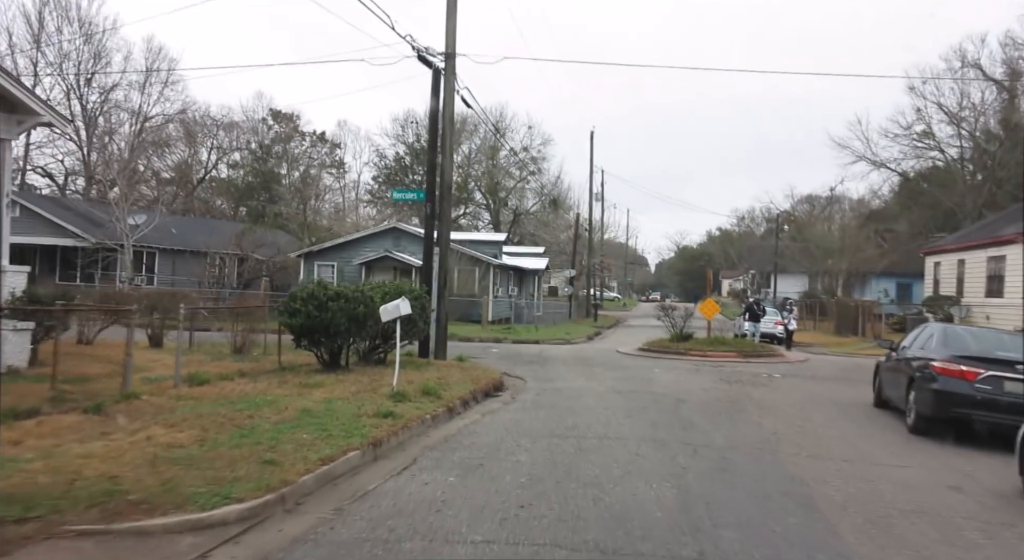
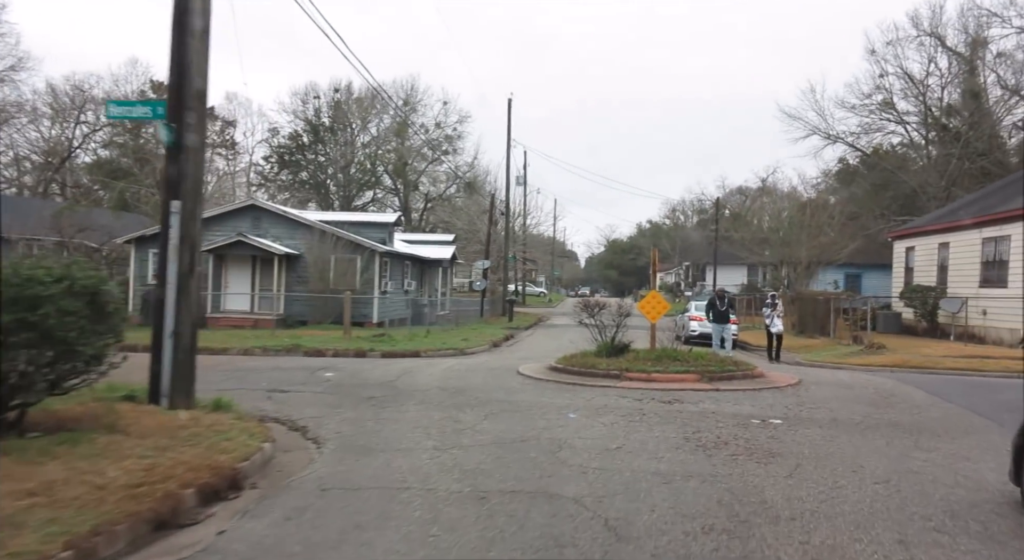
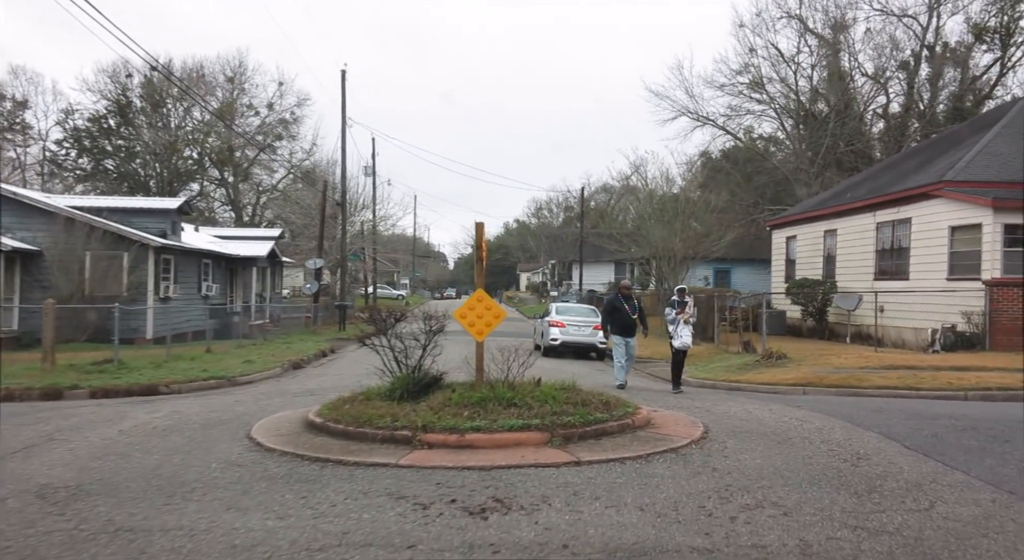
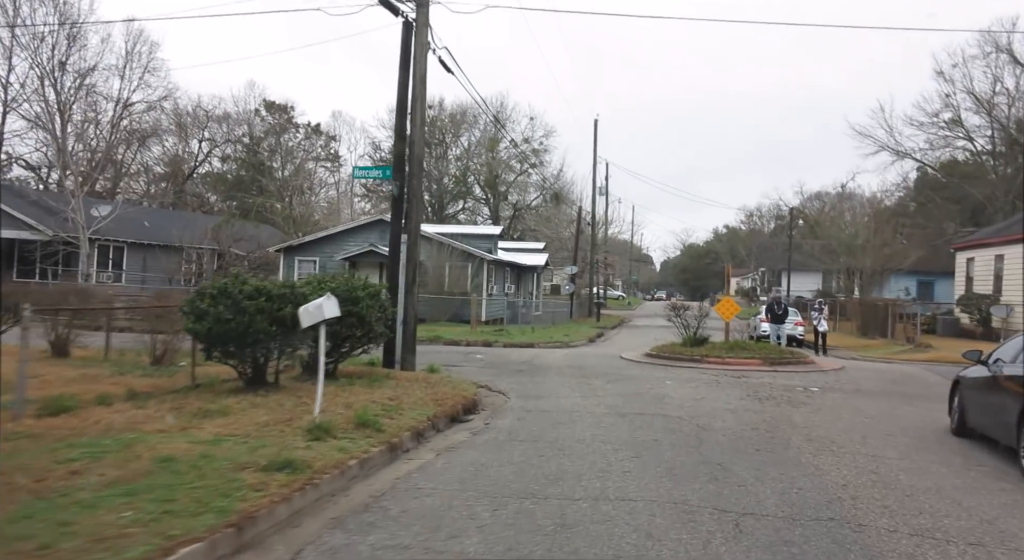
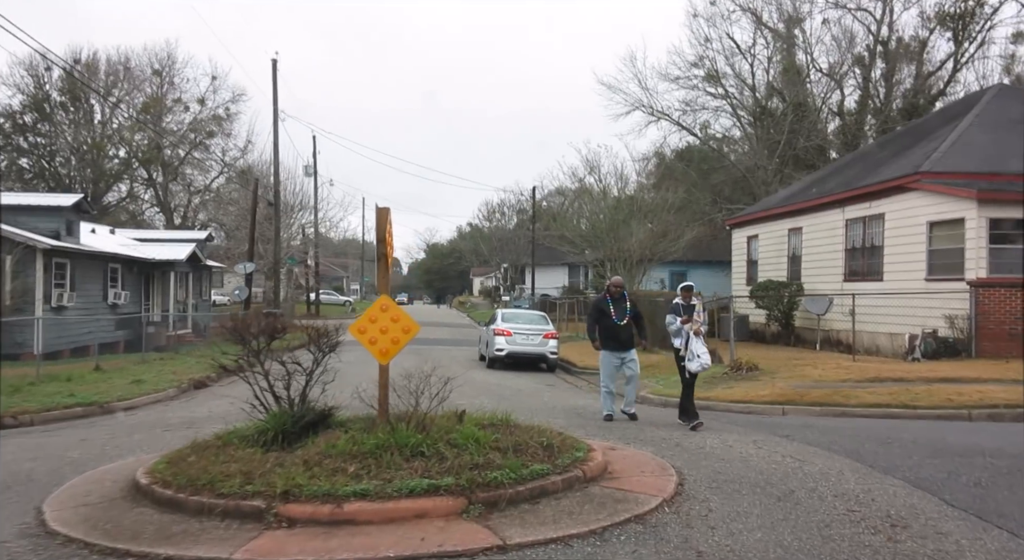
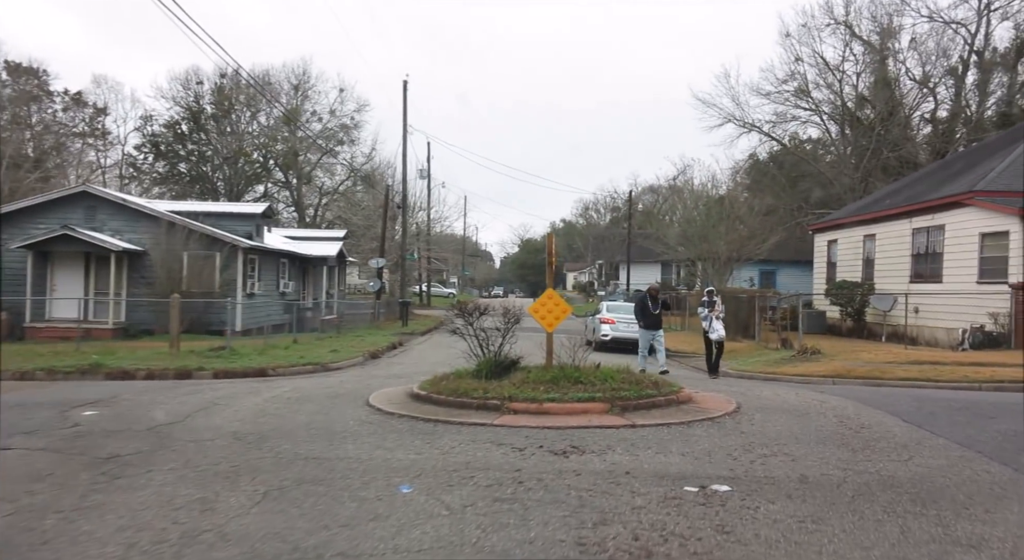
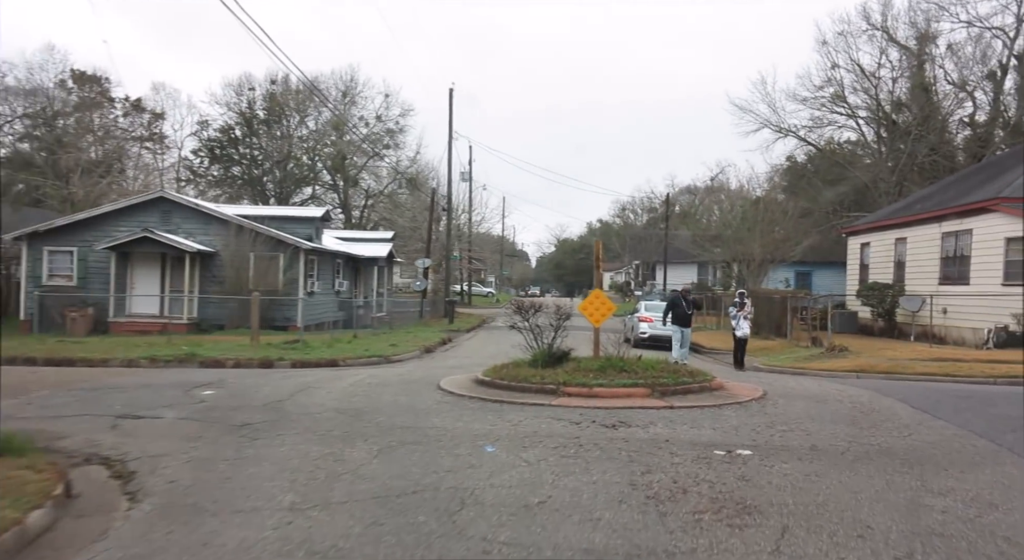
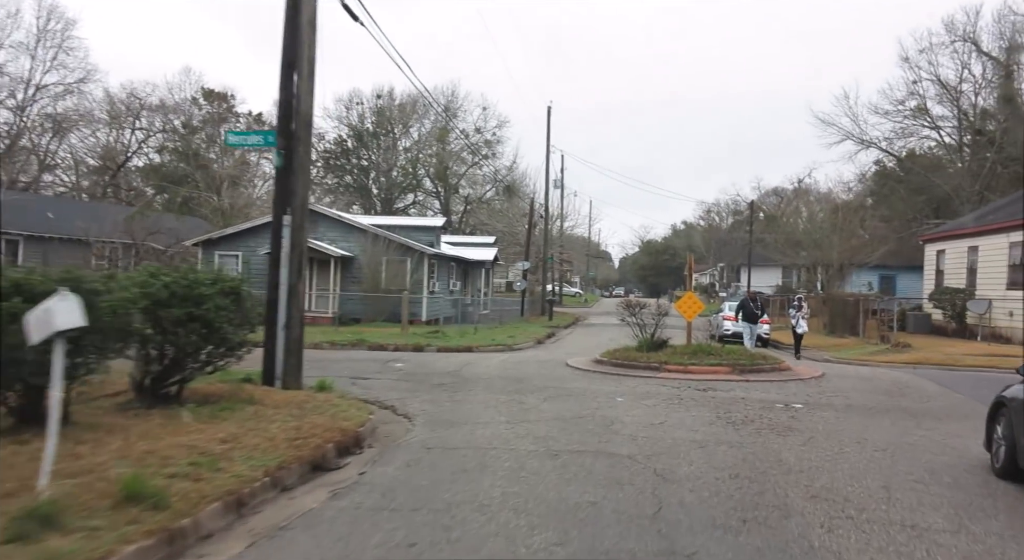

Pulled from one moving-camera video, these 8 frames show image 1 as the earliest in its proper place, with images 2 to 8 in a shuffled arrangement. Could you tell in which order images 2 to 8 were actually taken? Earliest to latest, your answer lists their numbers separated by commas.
4, 8, 2, 7, 6, 3, 5
